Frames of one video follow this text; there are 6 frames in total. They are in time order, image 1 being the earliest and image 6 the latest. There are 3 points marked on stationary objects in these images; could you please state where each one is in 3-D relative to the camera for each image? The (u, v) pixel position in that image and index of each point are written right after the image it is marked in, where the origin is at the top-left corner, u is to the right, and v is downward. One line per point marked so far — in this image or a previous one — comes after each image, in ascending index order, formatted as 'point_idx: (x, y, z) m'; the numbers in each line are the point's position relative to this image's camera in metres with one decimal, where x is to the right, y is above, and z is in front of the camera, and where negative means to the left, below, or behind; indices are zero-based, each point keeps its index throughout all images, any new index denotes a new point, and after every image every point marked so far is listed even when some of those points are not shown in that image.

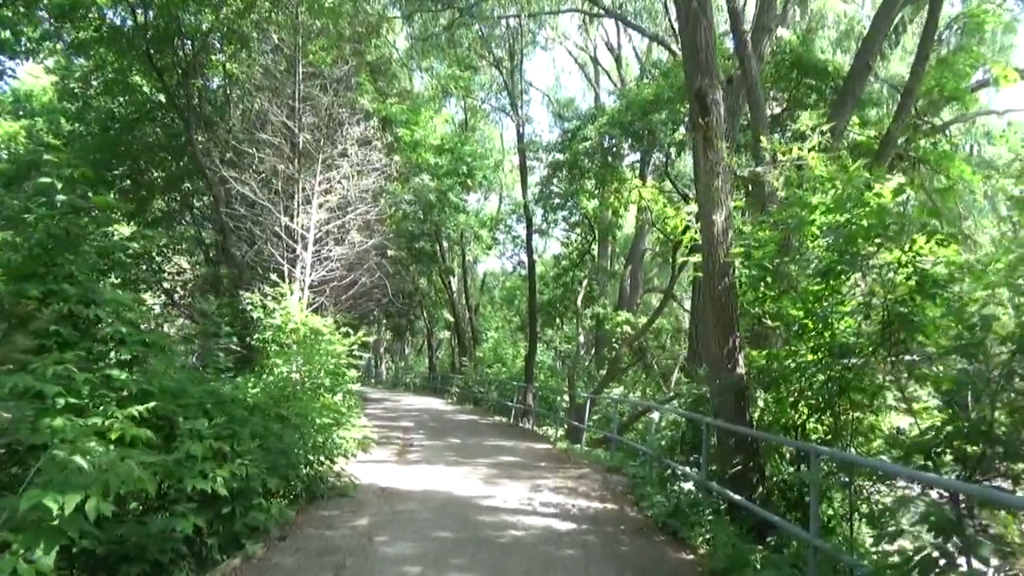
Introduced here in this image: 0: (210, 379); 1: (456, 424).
0: (-3.3, -1.0, +8.3) m
1: (-1.4, -3.4, +18.8) m
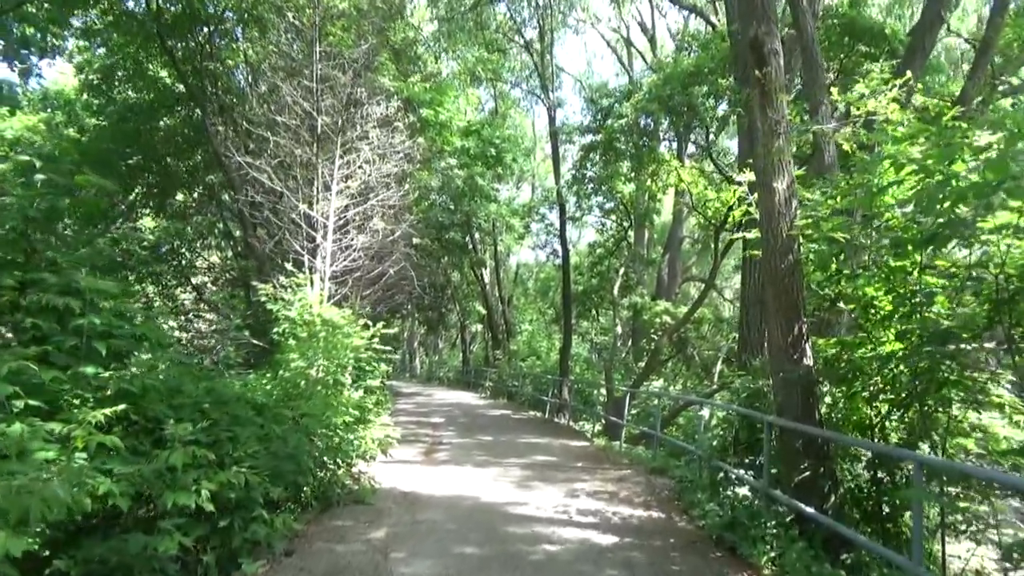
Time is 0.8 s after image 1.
0: (-3.0, -0.9, +7.6) m
1: (-0.6, -3.2, +18.0) m
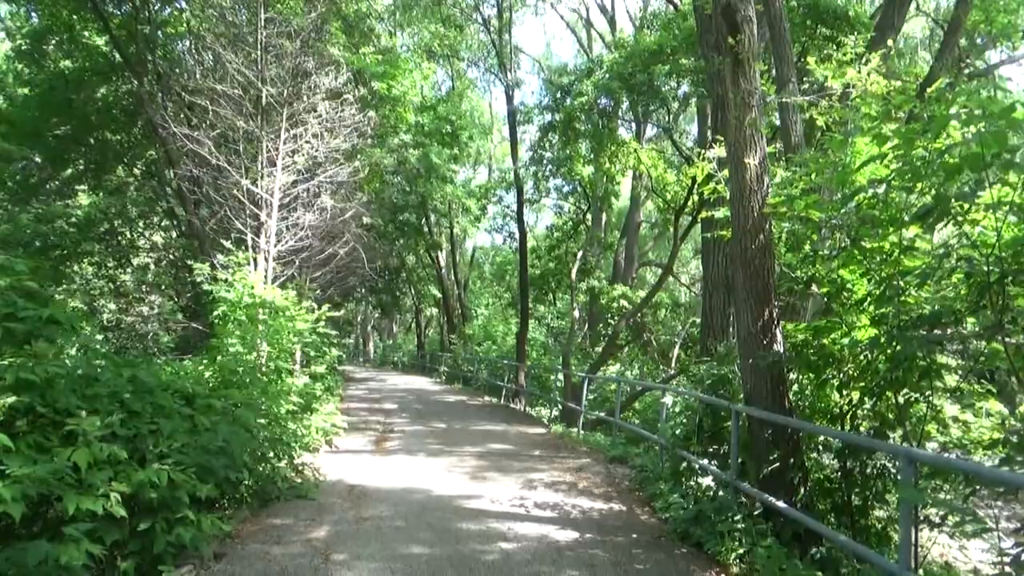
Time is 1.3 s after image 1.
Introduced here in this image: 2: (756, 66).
0: (-3.4, -0.7, +7.0) m
1: (-1.6, -2.8, +17.6) m
2: (+2.0, +1.8, +6.0) m
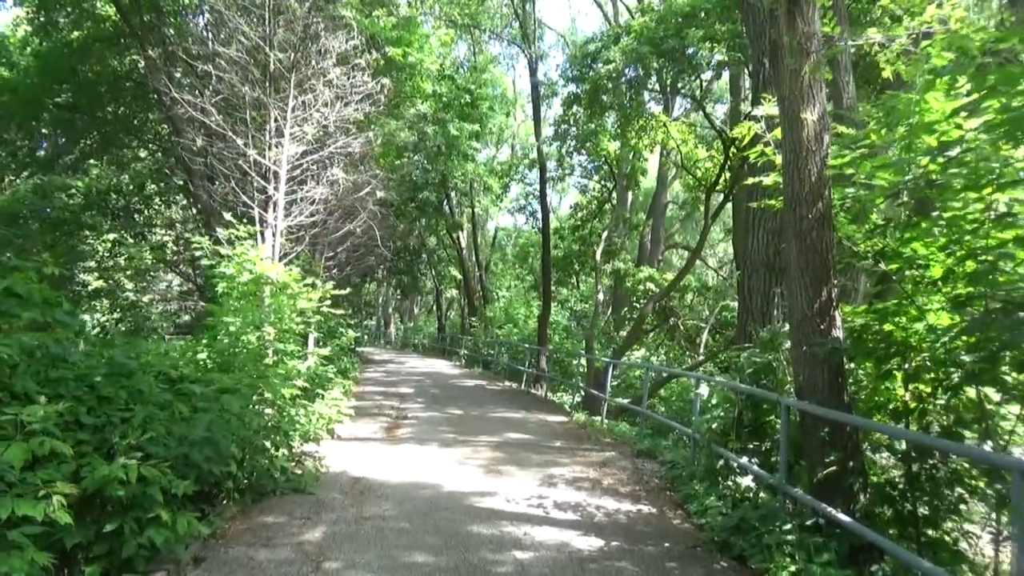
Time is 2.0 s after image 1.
0: (-3.3, -0.5, +6.3) m
1: (-1.2, -2.3, +17.0) m
2: (+2.1, +1.9, +5.2) m
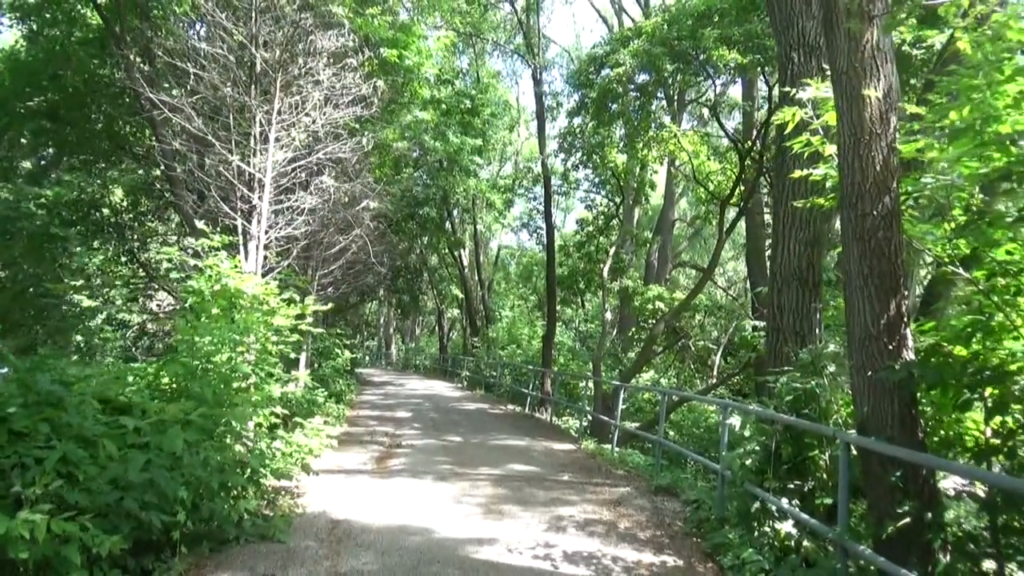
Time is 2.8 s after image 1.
0: (-3.3, -0.6, +5.5) m
1: (-1.1, -2.7, +16.0) m
2: (+2.1, +1.9, +4.4) m
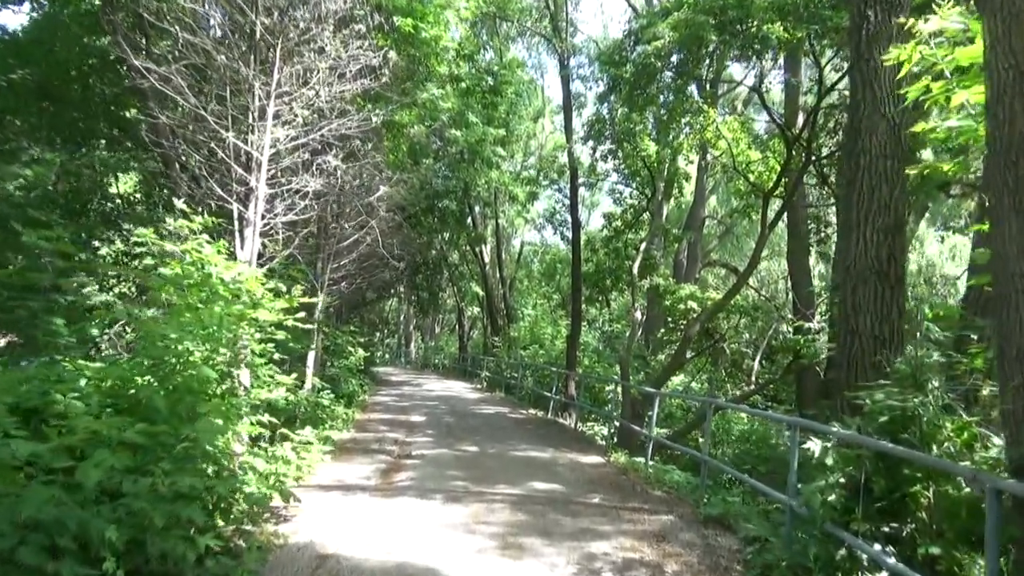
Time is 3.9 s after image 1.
0: (-3.1, -0.5, +4.4) m
1: (-0.7, -2.6, +14.9) m
2: (+2.3, +1.9, +3.2) m
